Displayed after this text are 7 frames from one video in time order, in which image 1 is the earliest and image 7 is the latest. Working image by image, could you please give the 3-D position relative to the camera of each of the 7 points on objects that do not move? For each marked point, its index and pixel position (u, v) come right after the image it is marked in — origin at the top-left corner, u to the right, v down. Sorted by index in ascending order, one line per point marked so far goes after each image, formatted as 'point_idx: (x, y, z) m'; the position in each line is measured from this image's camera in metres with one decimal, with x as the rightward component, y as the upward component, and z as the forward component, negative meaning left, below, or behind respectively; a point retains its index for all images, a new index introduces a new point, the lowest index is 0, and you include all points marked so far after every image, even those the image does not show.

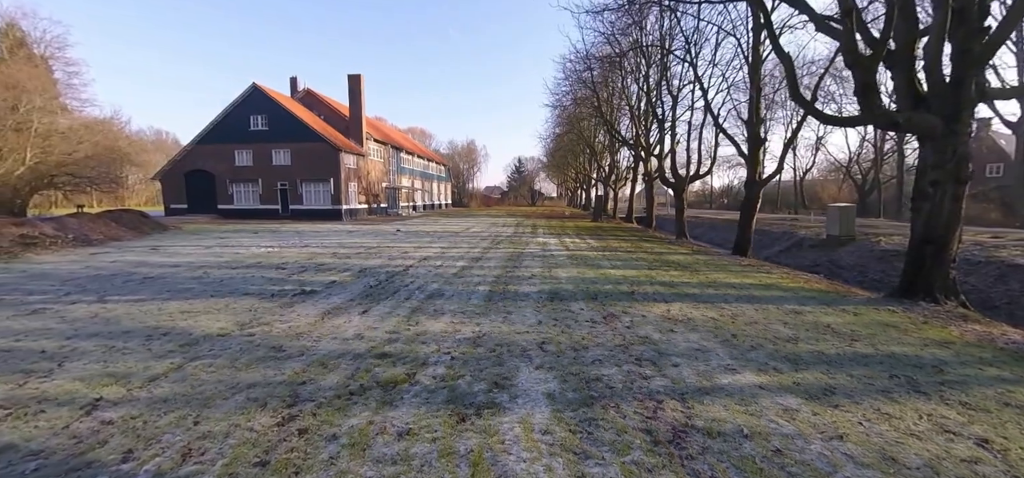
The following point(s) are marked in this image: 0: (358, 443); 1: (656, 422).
0: (-1.1, -1.5, +3.1) m
1: (+1.1, -1.4, +3.3) m
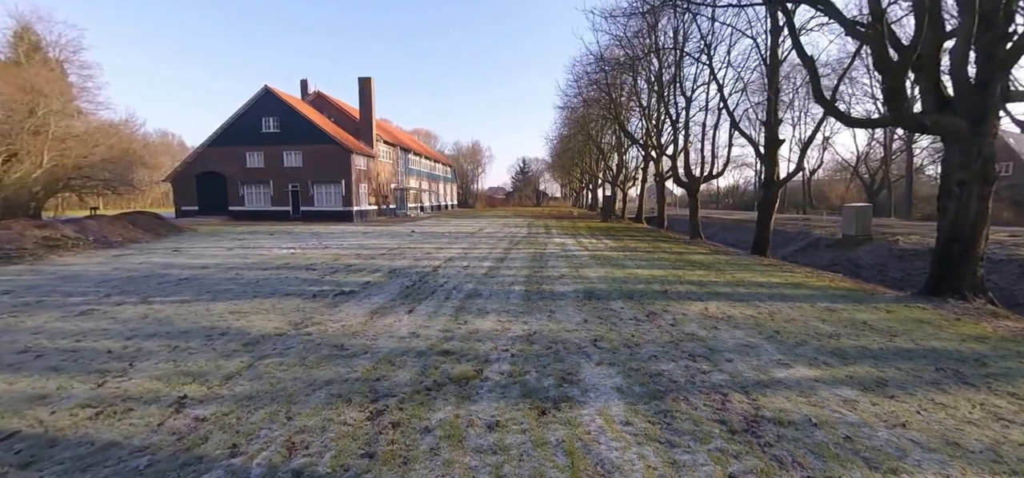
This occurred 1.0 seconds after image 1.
0: (-0.4, -1.5, +3.3) m
1: (+1.8, -1.4, +3.5) m
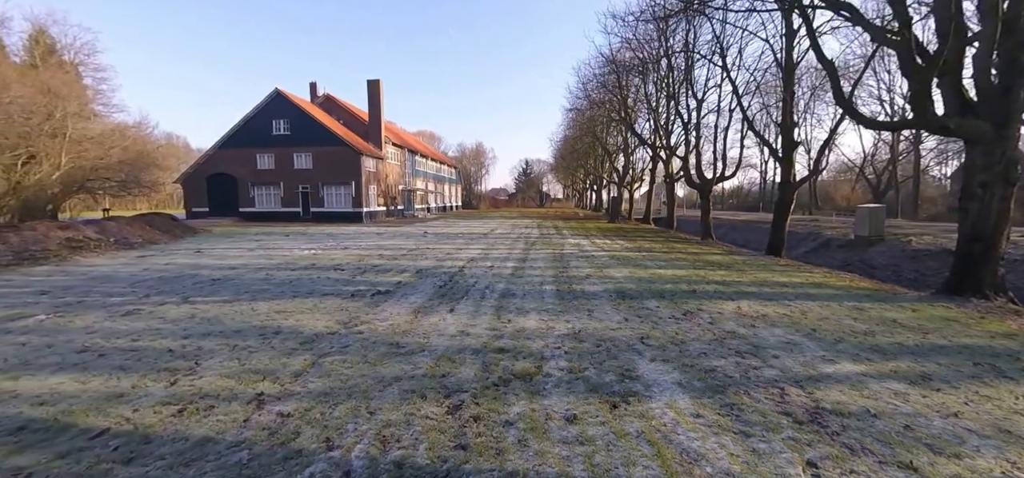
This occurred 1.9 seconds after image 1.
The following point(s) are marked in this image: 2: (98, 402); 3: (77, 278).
0: (+0.2, -1.5, +3.5) m
1: (+2.4, -1.5, +3.8) m
2: (-4.0, -1.6, +4.2) m
3: (-10.4, -0.9, +10.4) m
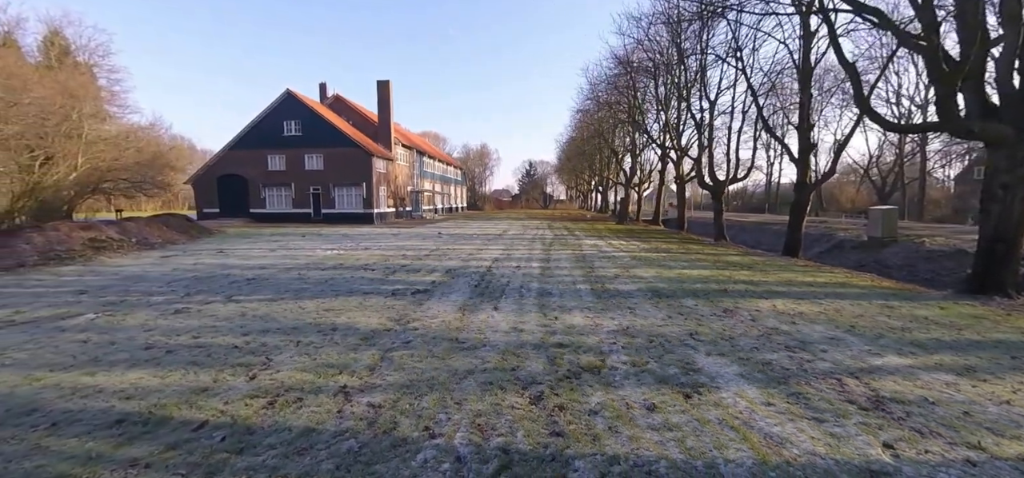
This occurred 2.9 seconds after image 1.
0: (+1.0, -1.5, +3.8) m
1: (+3.2, -1.5, +4.0) m
2: (-3.3, -1.6, +4.3) m
3: (-9.7, -0.9, +10.5) m
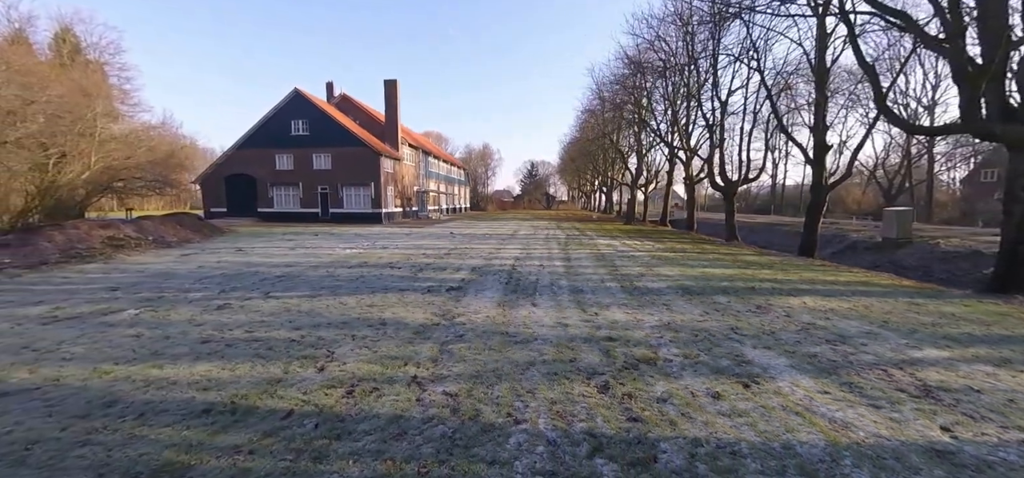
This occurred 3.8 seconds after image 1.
0: (+1.6, -1.5, +4.0) m
1: (+3.9, -1.4, +4.3) m
2: (-2.6, -1.5, +4.5) m
3: (-9.1, -0.9, +10.5) m
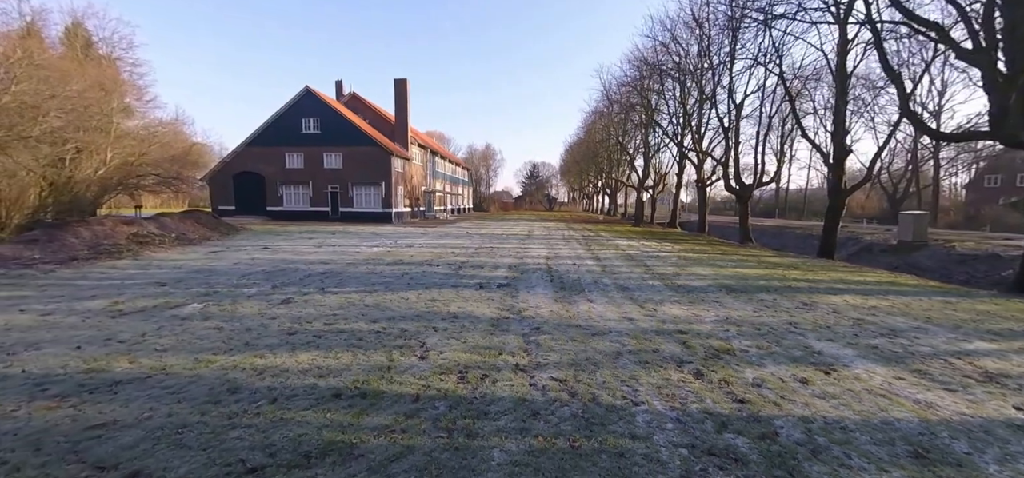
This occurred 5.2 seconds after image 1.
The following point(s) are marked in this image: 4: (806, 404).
0: (+2.7, -1.5, +4.4) m
1: (+4.9, -1.4, +4.7) m
2: (-1.5, -1.5, +4.8) m
3: (-8.2, -0.8, +10.6) m
4: (+2.7, -1.5, +4.0) m
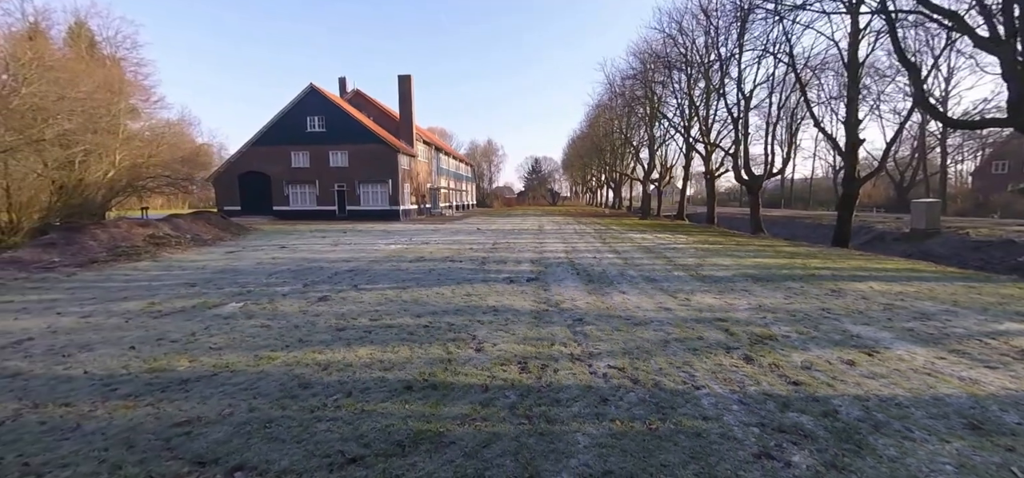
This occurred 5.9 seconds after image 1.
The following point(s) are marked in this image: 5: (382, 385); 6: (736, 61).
0: (+3.4, -1.4, +4.6) m
1: (+5.6, -1.3, +4.9) m
2: (-0.9, -1.4, +4.9) m
3: (-7.6, -0.8, +10.7) m
4: (+3.4, -1.4, +4.2) m
5: (-1.4, -1.5, +4.5) m
6: (+8.7, +6.7, +16.8) m
